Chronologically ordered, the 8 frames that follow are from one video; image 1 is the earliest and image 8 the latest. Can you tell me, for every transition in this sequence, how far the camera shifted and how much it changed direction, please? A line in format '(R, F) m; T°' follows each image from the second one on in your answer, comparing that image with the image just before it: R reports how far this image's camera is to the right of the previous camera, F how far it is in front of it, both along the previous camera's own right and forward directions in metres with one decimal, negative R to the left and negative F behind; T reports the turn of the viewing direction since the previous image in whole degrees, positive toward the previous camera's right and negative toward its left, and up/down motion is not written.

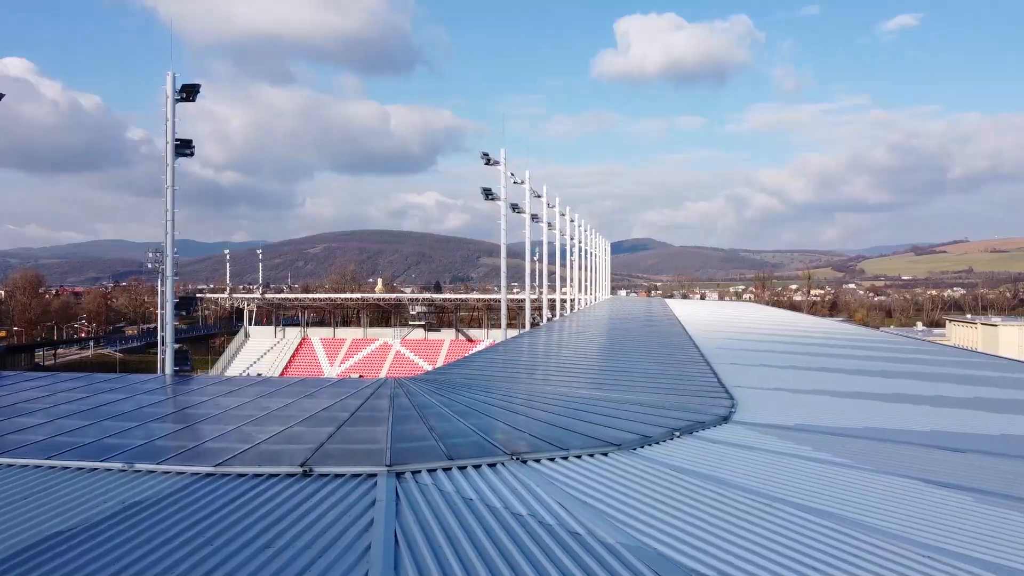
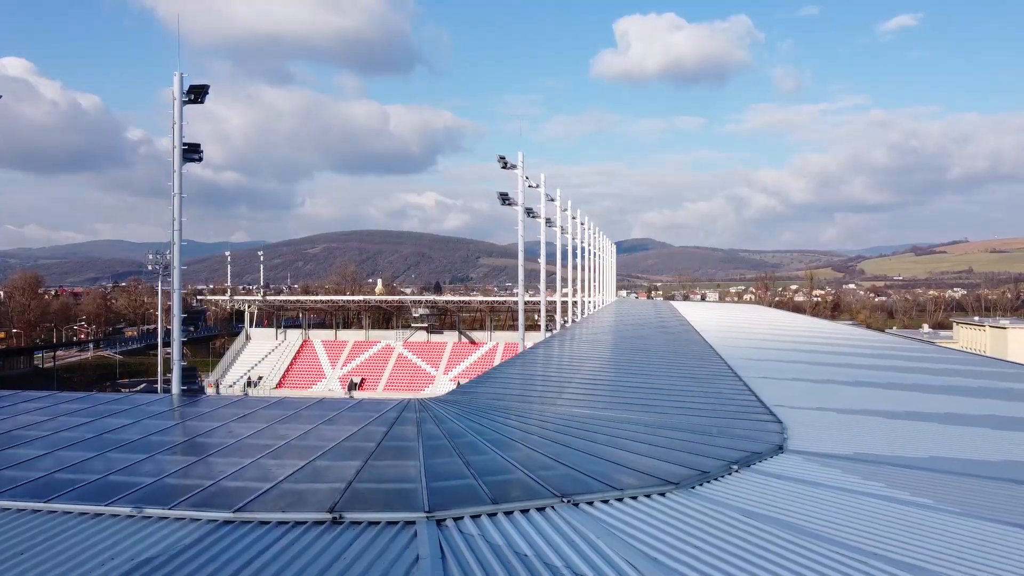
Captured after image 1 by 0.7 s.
(-0.3, +0.4) m; 0°
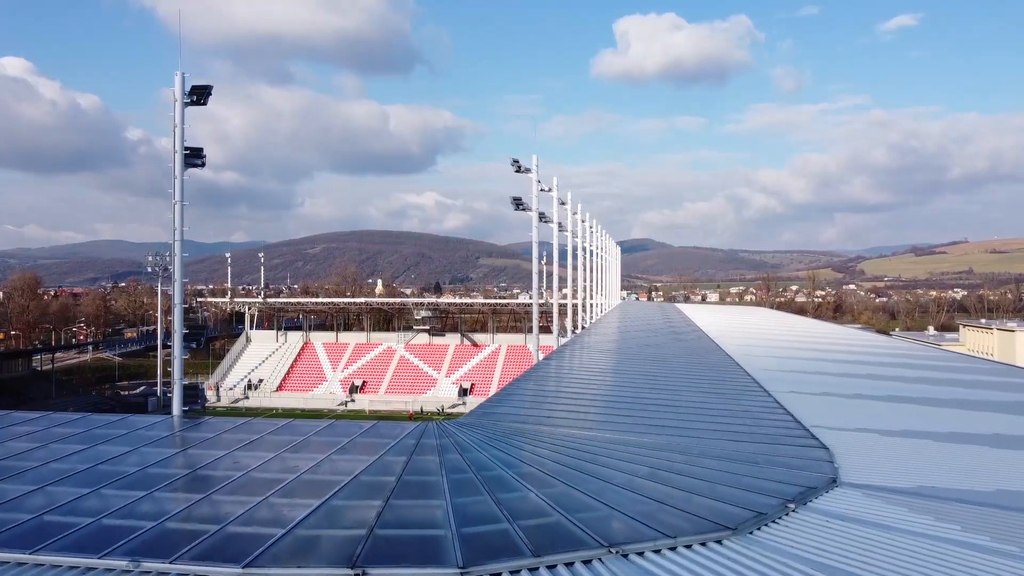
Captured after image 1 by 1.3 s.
(-0.2, +0.4) m; 0°
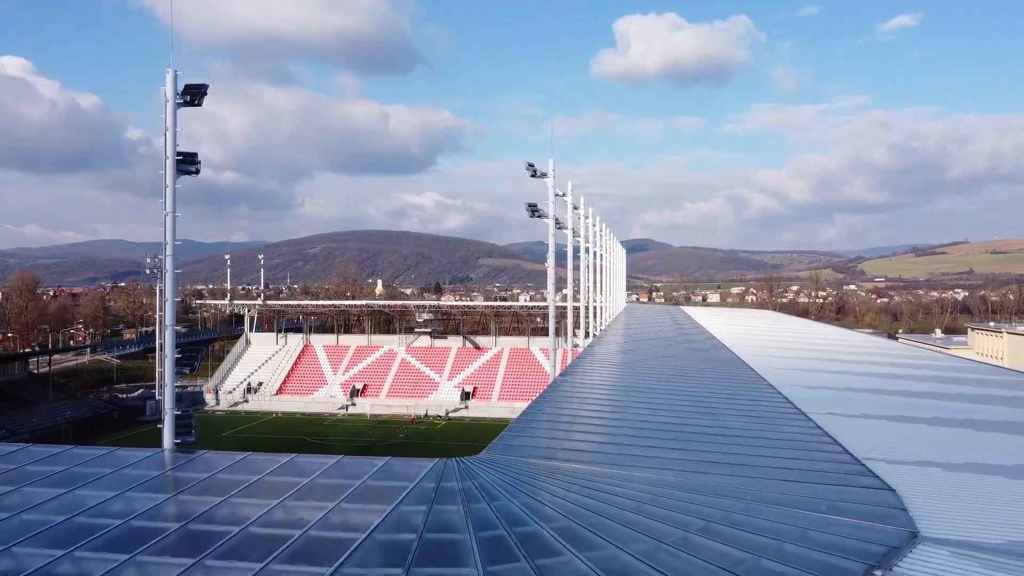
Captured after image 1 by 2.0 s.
(-0.2, +0.5) m; 0°
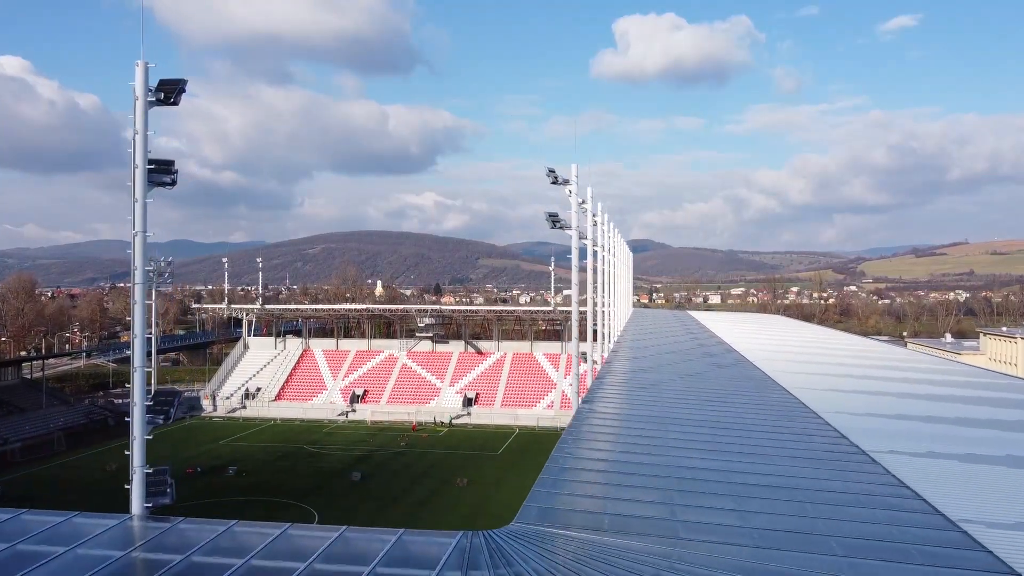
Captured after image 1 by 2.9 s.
(-0.2, +0.8) m; 0°
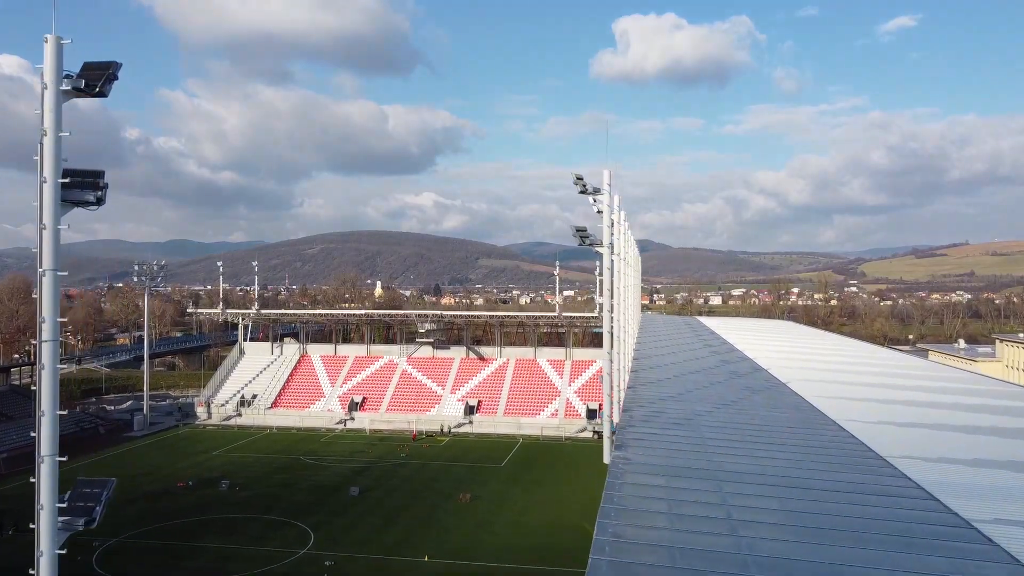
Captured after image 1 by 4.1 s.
(-0.2, +1.2) m; 0°
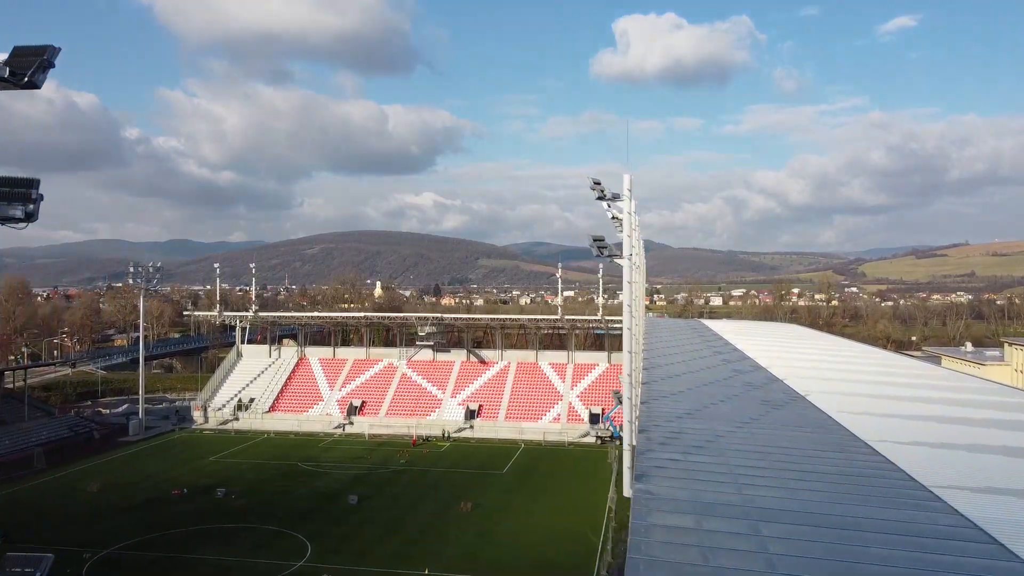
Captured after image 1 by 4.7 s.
(-0.1, +0.6) m; 0°
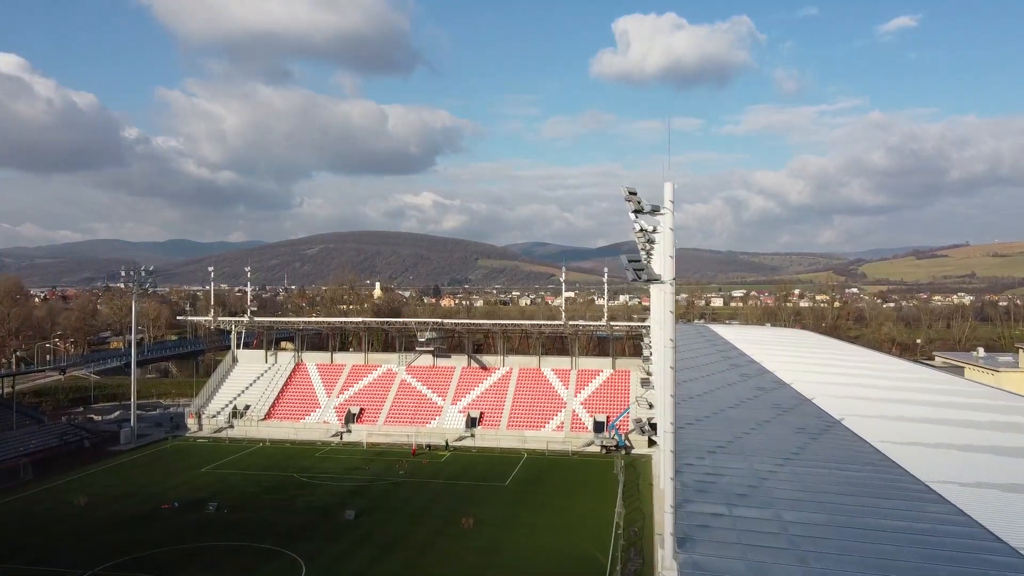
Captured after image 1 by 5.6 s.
(-0.2, +1.1) m; 0°
